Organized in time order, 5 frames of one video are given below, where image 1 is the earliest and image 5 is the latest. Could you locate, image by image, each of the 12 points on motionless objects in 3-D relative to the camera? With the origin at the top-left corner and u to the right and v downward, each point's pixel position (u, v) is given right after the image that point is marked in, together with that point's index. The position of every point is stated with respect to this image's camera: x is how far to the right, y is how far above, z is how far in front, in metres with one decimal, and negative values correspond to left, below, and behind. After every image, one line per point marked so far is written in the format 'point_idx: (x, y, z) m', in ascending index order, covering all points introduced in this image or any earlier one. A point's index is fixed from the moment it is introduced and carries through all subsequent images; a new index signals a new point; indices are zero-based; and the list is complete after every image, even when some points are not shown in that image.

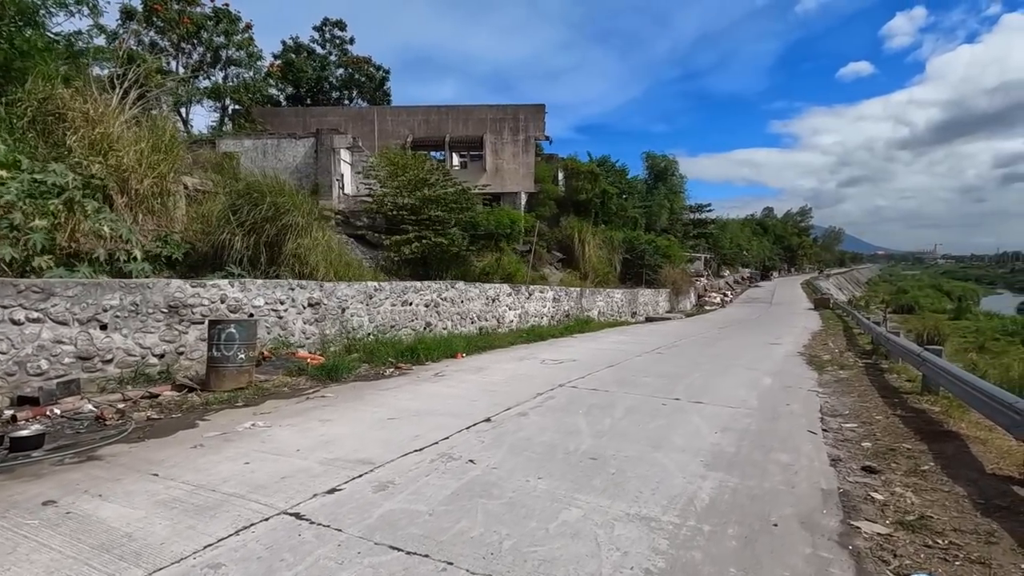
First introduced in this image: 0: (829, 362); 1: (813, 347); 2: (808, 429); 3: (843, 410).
0: (+6.0, -1.4, +10.1) m
1: (+7.5, -1.5, +13.3) m
2: (+3.0, -1.4, +5.4) m
3: (+4.0, -1.5, +6.4) m
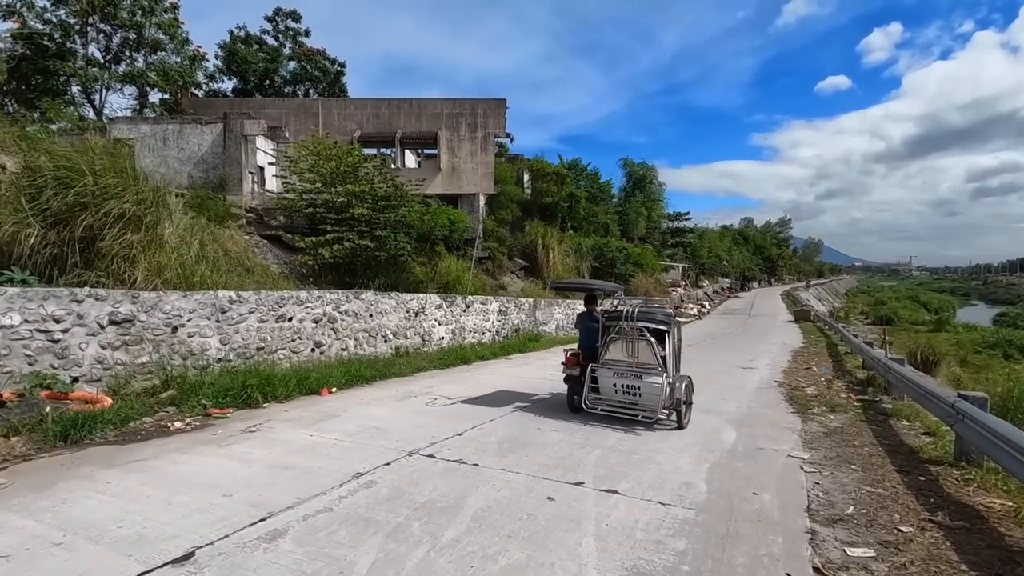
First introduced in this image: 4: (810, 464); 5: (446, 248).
0: (+4.4, -1.6, +7.7) m
1: (+5.7, -1.7, +10.9) m
2: (+1.5, -1.5, +2.9) m
3: (+2.4, -1.6, +3.9) m
4: (+2.7, -1.6, +4.9) m
5: (-2.5, +1.5, +19.9) m
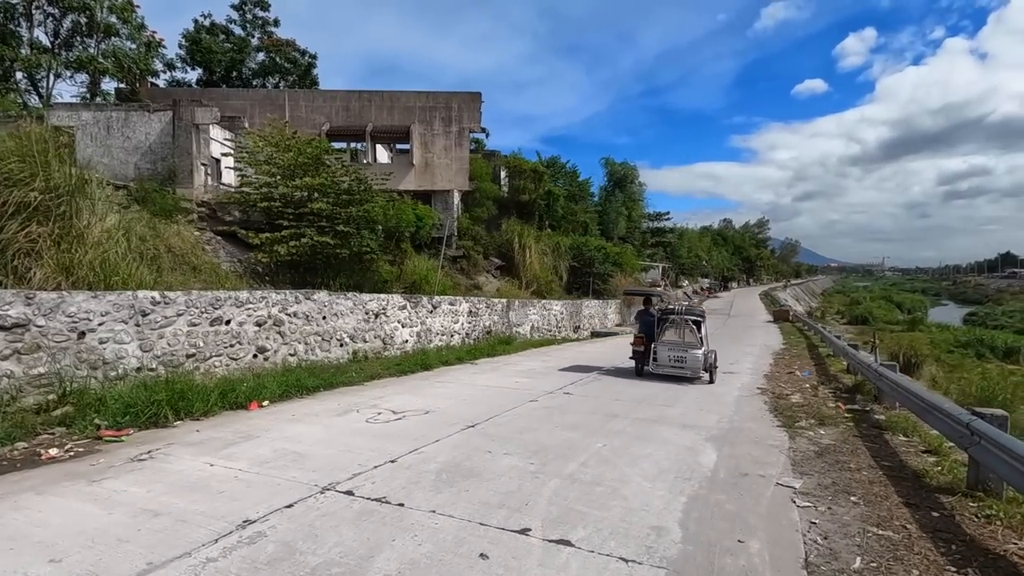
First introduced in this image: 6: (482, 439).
0: (+3.8, -1.6, +7.0) m
1: (+5.1, -1.7, +10.2) m
2: (+1.1, -1.5, +2.1) m
3: (+2.0, -1.6, +3.2) m
4: (+2.3, -1.6, +4.1) m
5: (-3.5, +1.5, +18.9) m
6: (-0.3, -1.5, +5.3) m
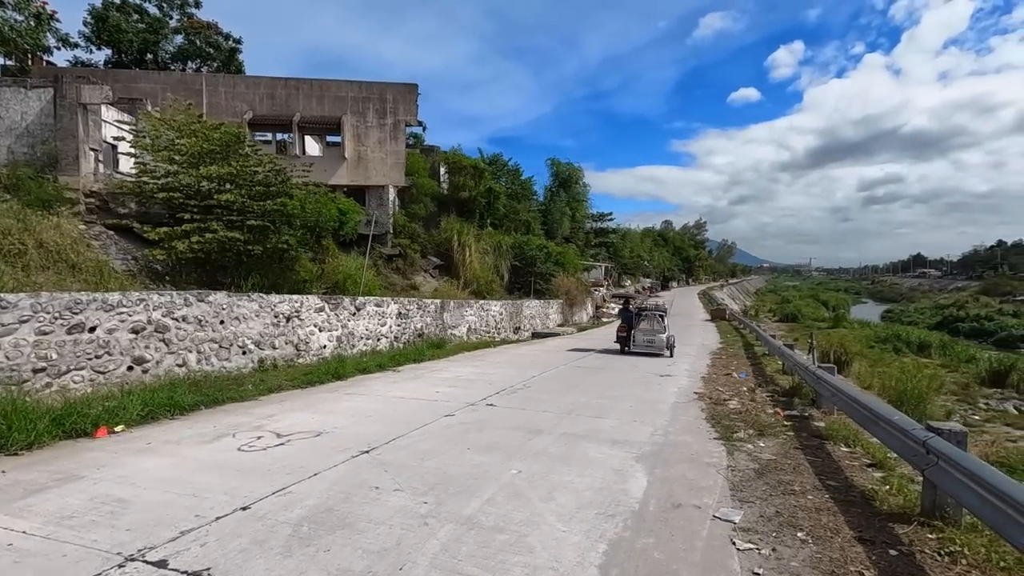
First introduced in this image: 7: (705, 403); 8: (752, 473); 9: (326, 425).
0: (+2.8, -1.6, +6.5) m
1: (+3.7, -1.7, +9.8) m
2: (+0.6, -1.5, +1.4) m
3: (+1.4, -1.6, +2.5) m
4: (+1.5, -1.6, +3.5) m
5: (-5.6, +1.5, +17.7) m
6: (-1.2, -1.5, +4.4) m
7: (+2.7, -1.6, +7.6) m
8: (+2.1, -1.6, +4.7) m
9: (-2.0, -1.5, +5.9) m
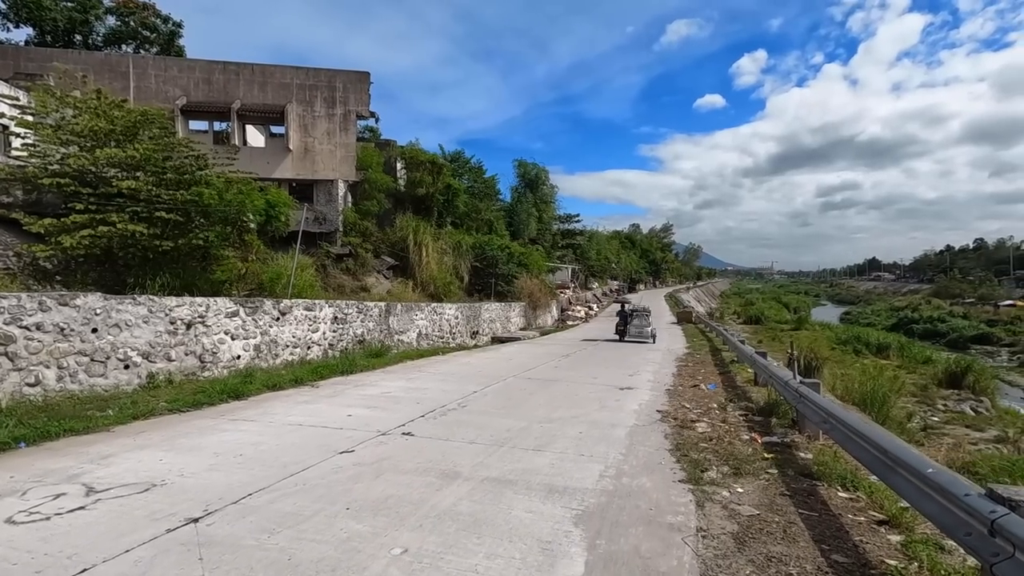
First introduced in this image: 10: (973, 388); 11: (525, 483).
0: (+2.0, -1.6, +5.3) m
1: (+2.7, -1.7, +8.7) m
2: (0.0, -1.5, 0.0) m
3: (+0.8, -1.6, +1.2) m
4: (+0.9, -1.6, +2.2) m
5: (-7.1, +1.4, +16.0) m
6: (-1.8, -1.5, +2.9) m
7: (+1.9, -1.7, +6.3) m
8: (+1.4, -1.6, +3.4) m
9: (-2.8, -1.5, +4.4) m
10: (+17.1, -3.7, +19.6) m
11: (+0.1, -1.6, +4.2) m
